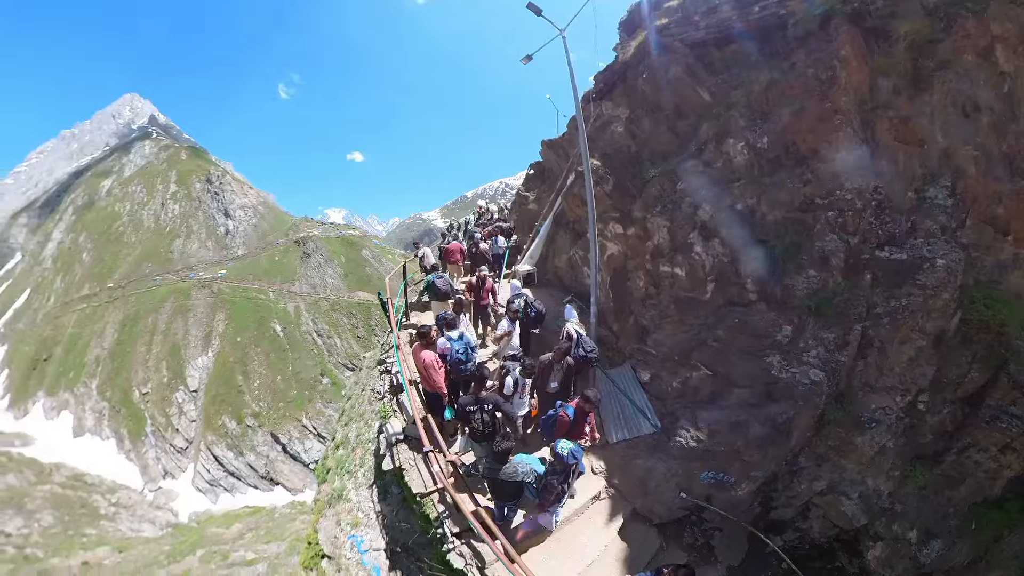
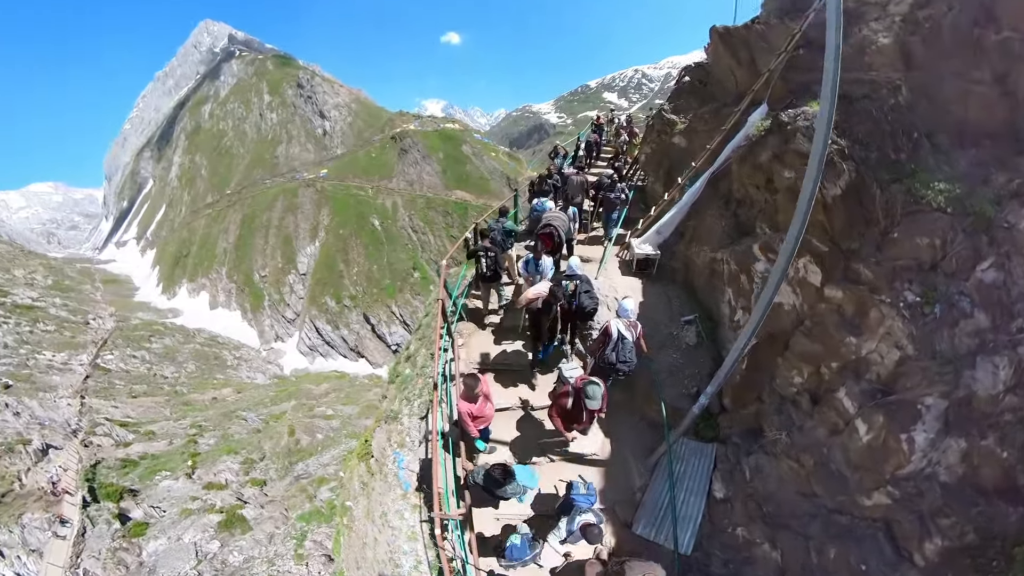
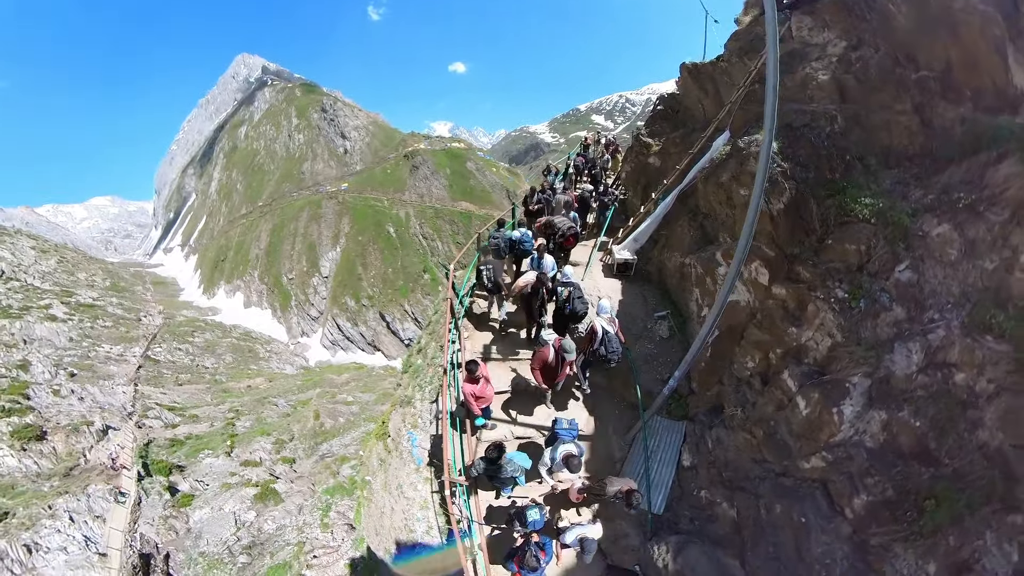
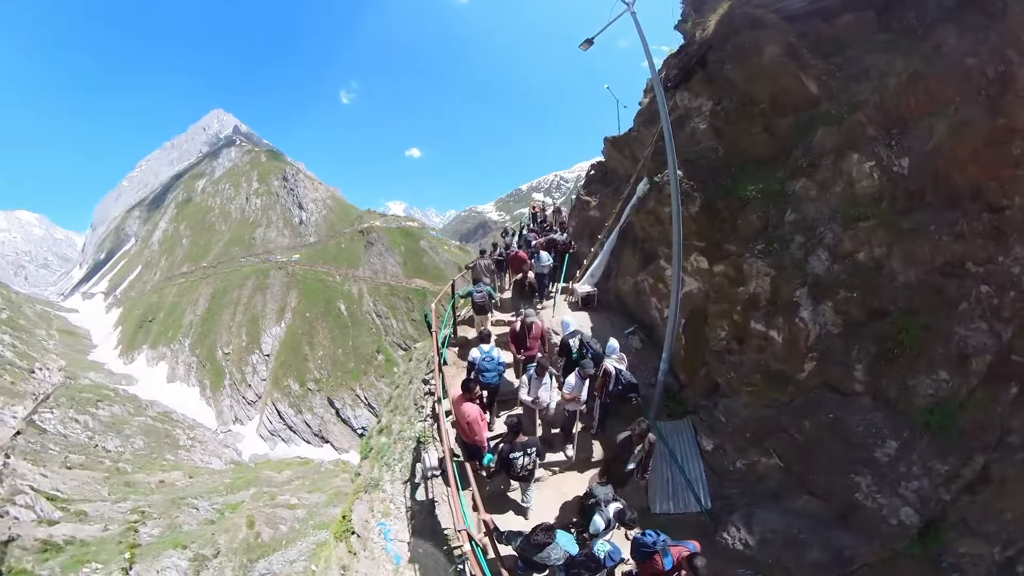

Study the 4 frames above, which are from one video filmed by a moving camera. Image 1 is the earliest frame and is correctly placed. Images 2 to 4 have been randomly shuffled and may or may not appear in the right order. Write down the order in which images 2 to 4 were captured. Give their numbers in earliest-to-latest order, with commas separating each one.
4, 3, 2
